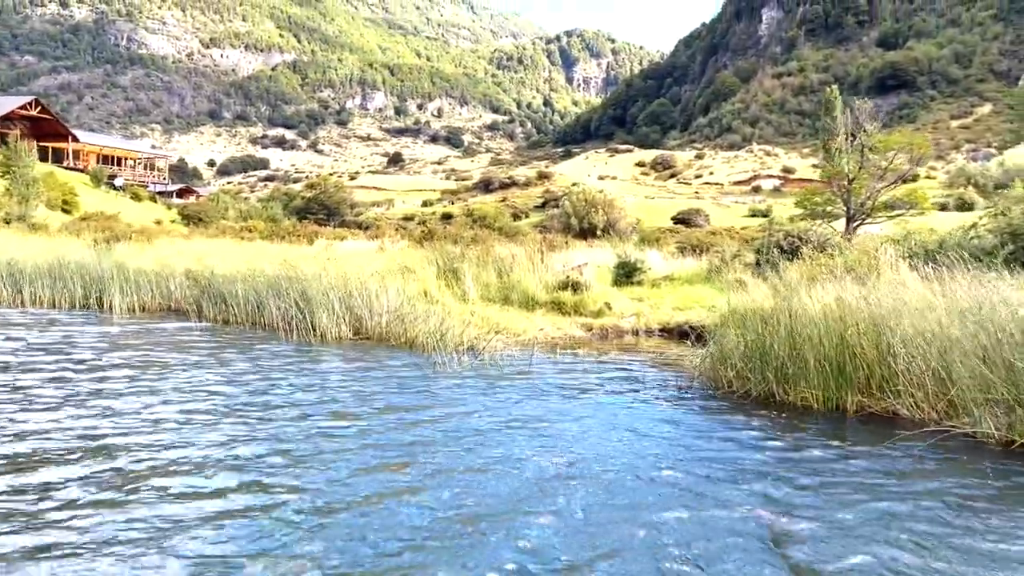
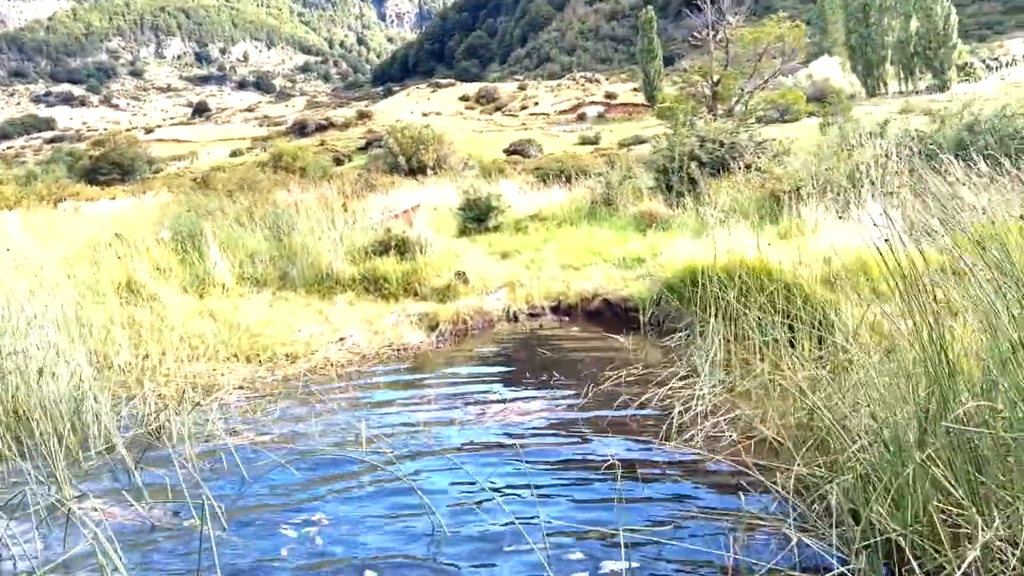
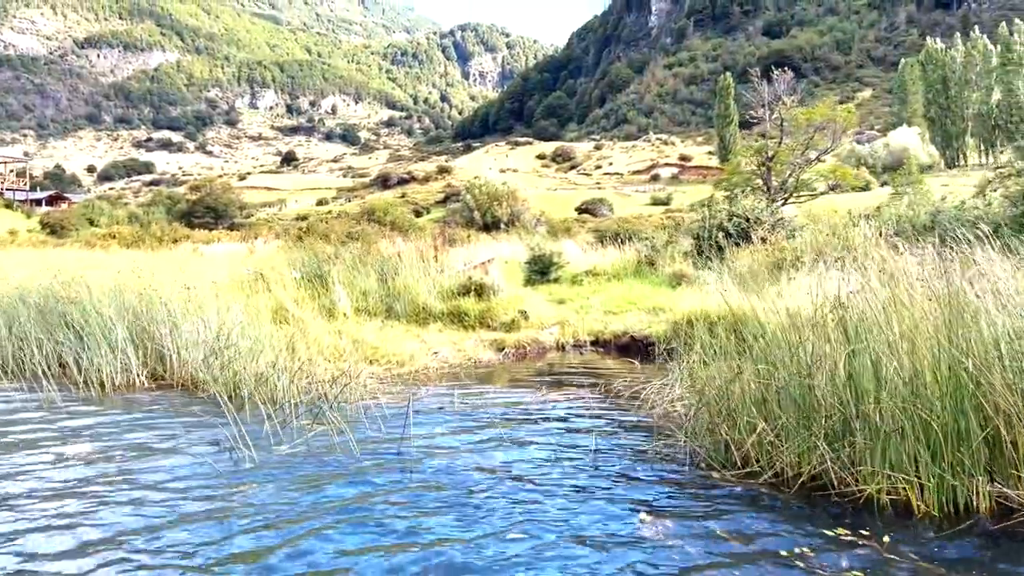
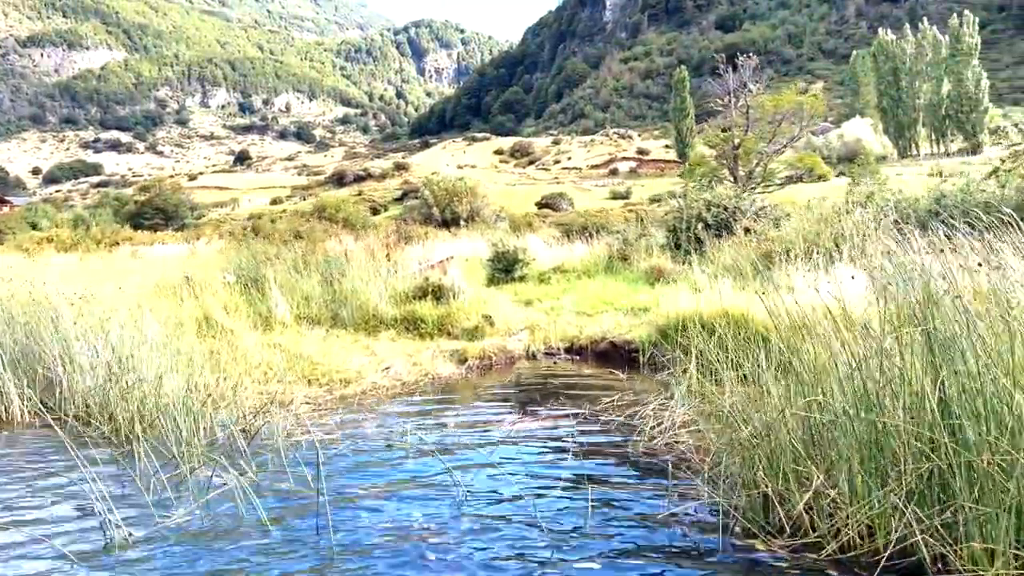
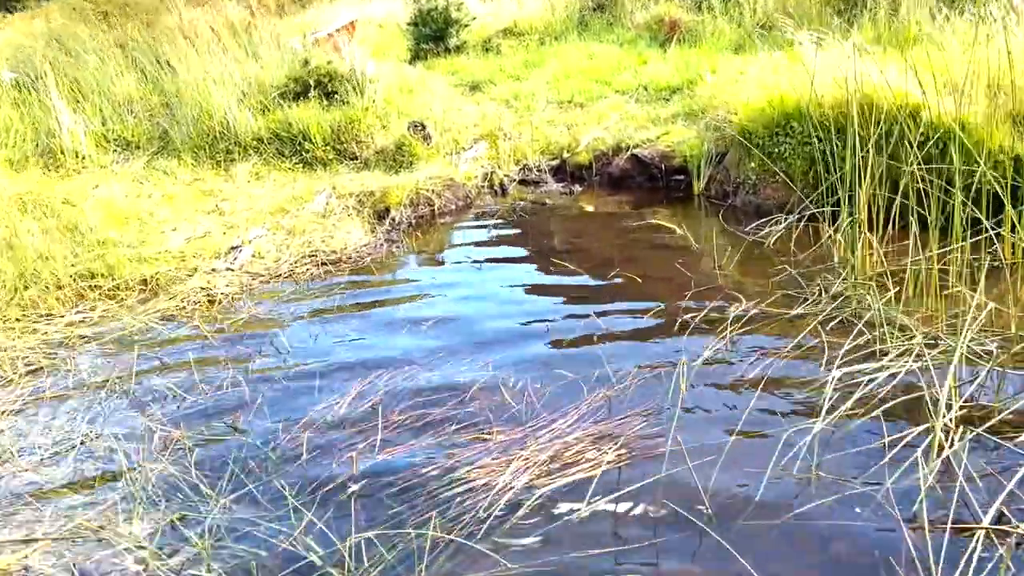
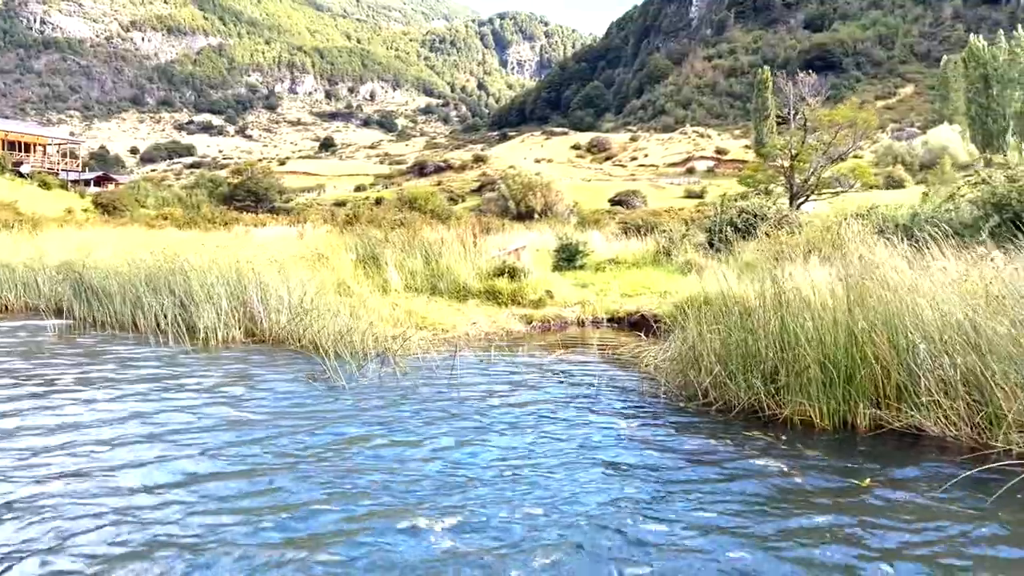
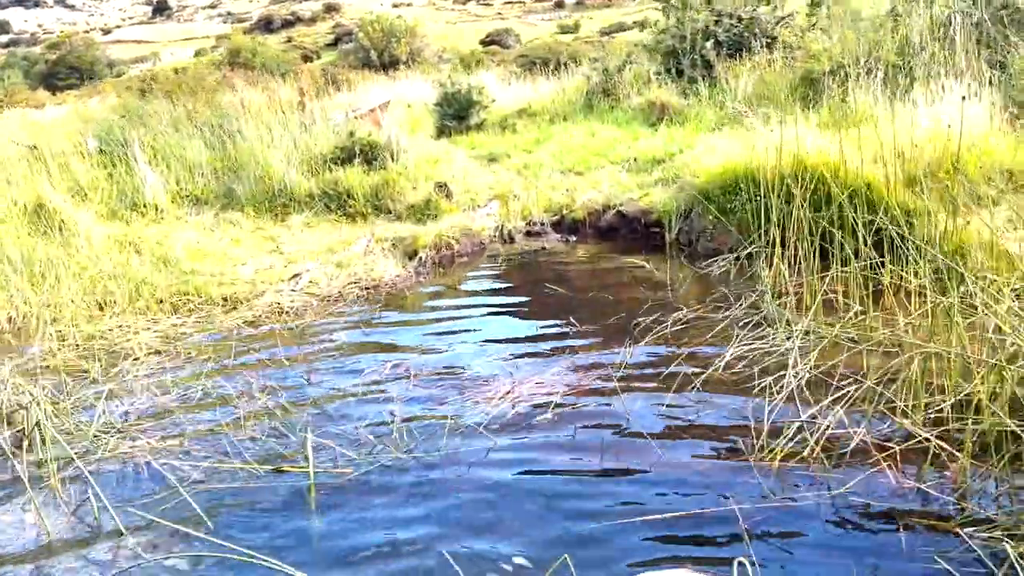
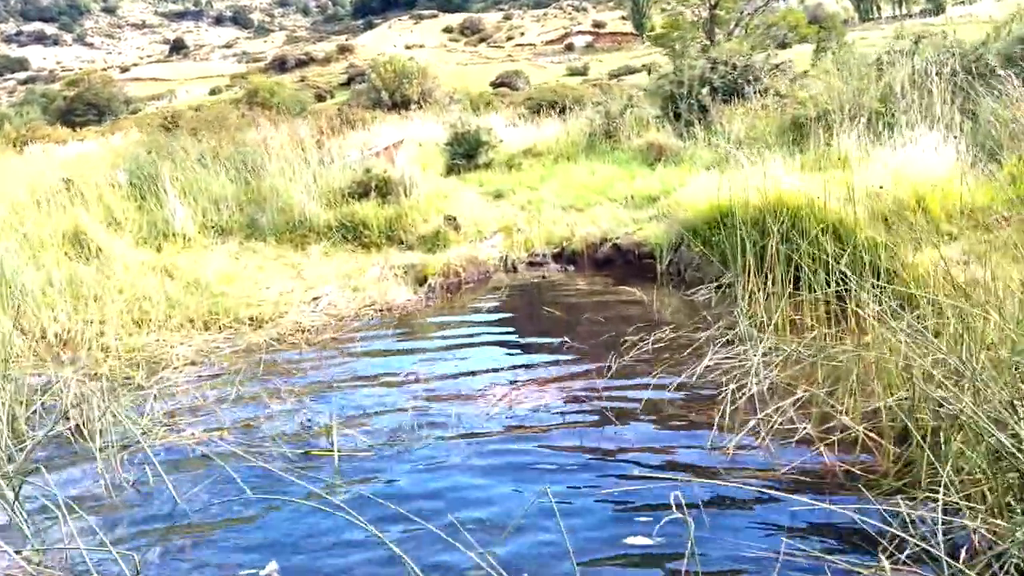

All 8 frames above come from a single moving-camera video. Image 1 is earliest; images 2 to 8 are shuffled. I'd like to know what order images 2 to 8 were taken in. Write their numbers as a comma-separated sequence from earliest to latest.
6, 3, 4, 2, 8, 7, 5
